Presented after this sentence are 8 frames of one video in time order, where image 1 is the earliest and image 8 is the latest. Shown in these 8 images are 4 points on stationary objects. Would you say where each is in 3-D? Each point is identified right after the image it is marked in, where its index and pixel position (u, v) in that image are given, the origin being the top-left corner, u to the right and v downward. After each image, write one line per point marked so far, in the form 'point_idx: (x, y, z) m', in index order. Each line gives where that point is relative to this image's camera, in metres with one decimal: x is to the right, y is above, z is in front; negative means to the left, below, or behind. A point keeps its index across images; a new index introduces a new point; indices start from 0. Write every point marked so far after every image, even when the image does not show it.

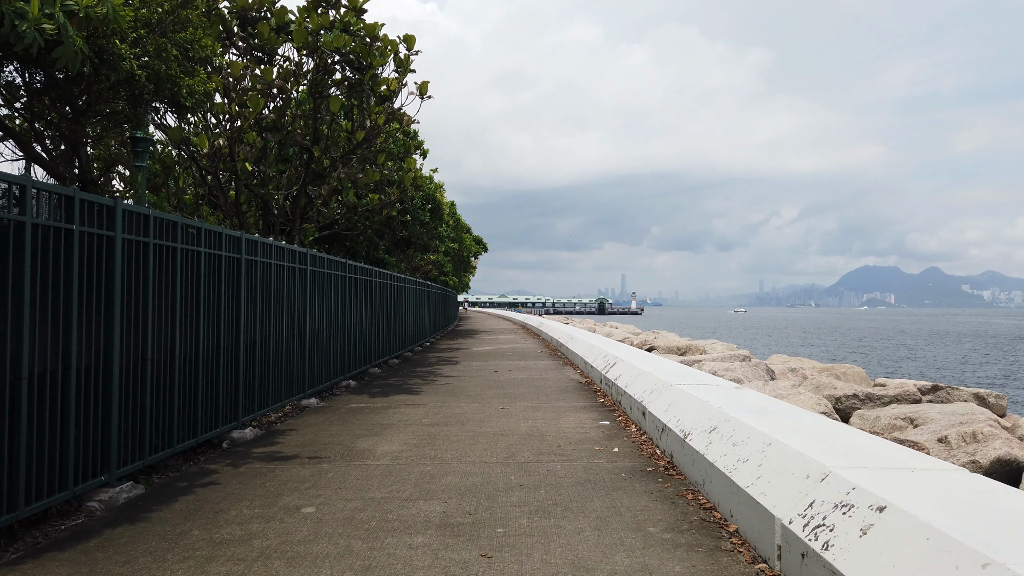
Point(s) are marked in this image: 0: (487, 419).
0: (-0.4, -1.9, +10.7) m
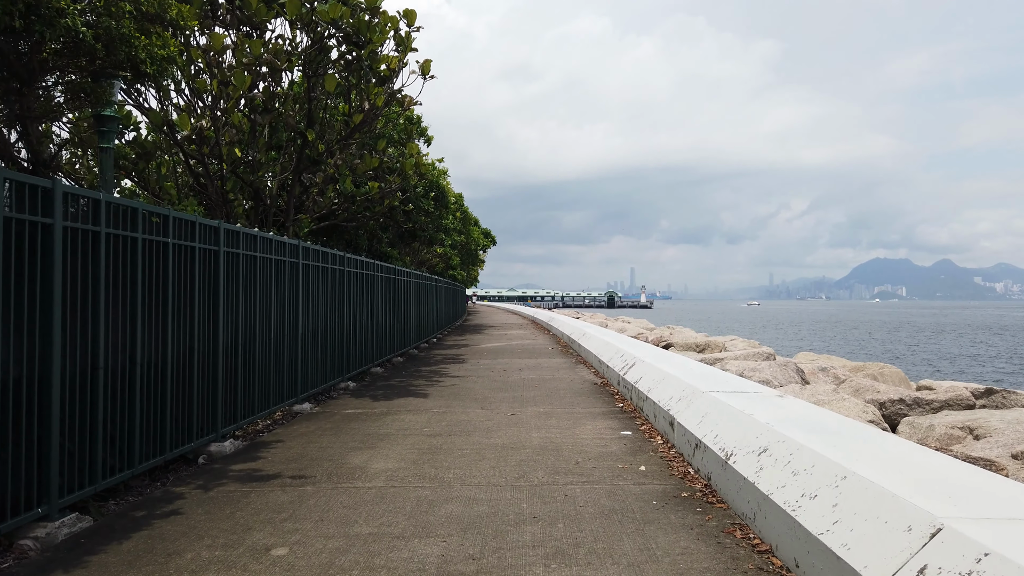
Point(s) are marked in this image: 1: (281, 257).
0: (-0.2, -1.8, +9.7) m
1: (-3.4, +0.5, +10.8) m
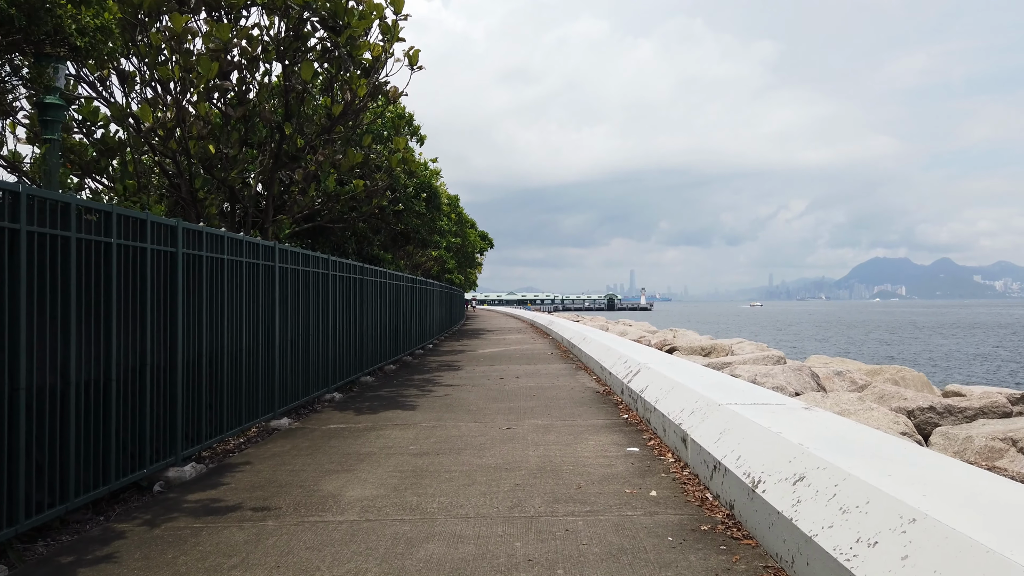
0: (-0.3, -1.9, +8.8) m
1: (-3.5, +0.4, +9.9) m
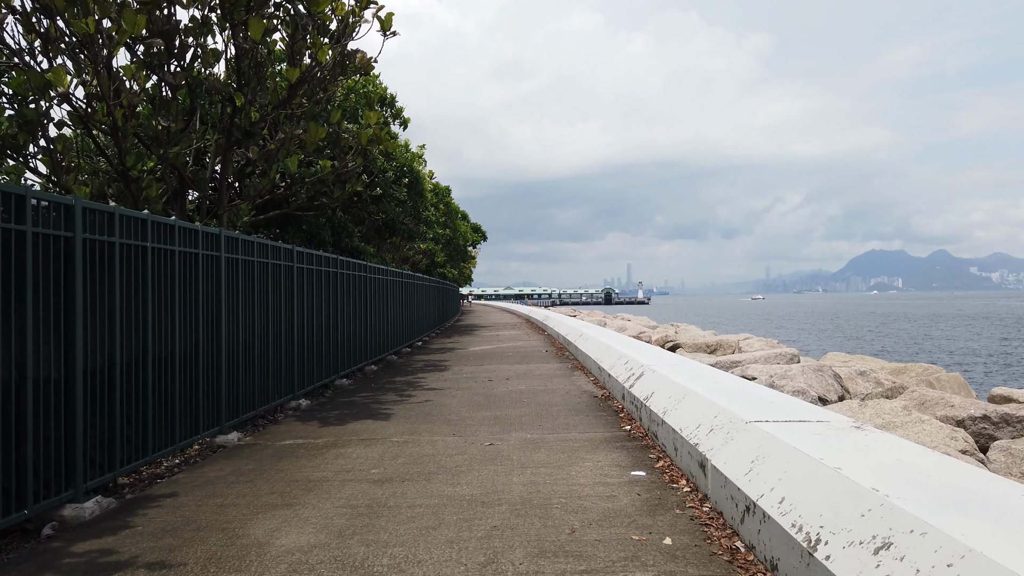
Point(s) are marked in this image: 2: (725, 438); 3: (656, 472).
0: (-0.5, -1.8, +7.4) m
1: (-3.7, +0.4, +8.4) m
2: (+1.7, -1.2, +6.0) m
3: (+1.3, -1.7, +6.9) m
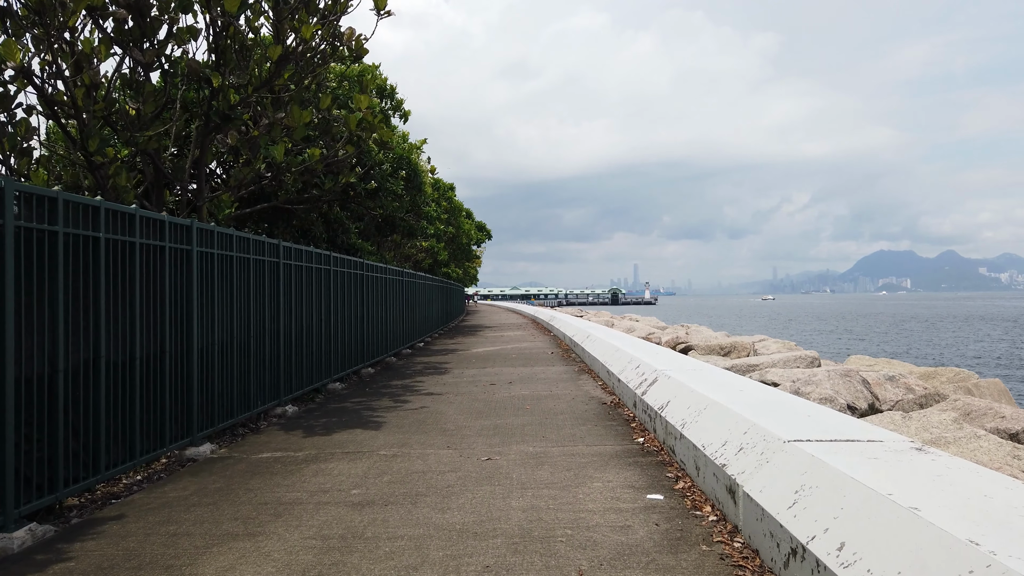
0: (-0.5, -1.8, +6.5) m
1: (-3.7, +0.5, +7.6) m
2: (+1.7, -1.2, +5.1) m
3: (+1.3, -1.7, +6.0) m
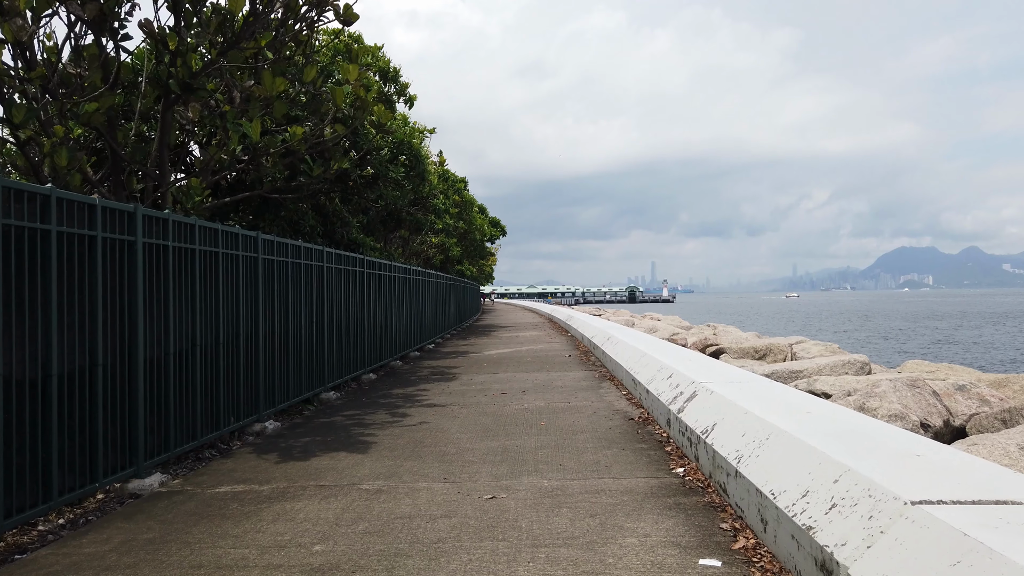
0: (-0.4, -1.7, +5.1) m
1: (-3.6, +0.5, +6.2) m
2: (+1.7, -1.2, +3.6) m
3: (+1.4, -1.7, +4.5) m
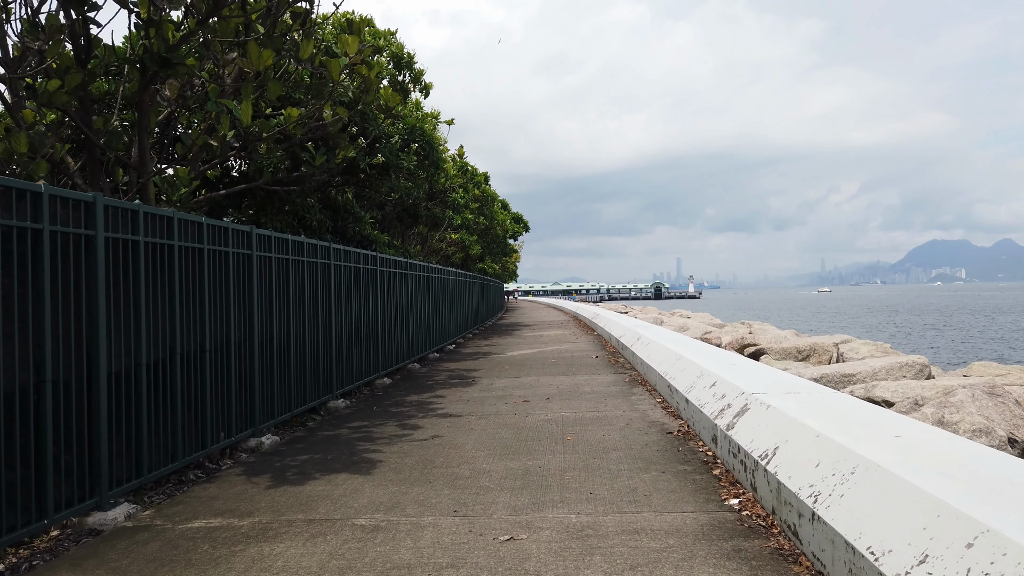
0: (-0.3, -1.7, +4.0) m
1: (-3.5, +0.5, +5.3) m
2: (+1.8, -1.2, +2.5) m
3: (+1.5, -1.6, +3.4) m
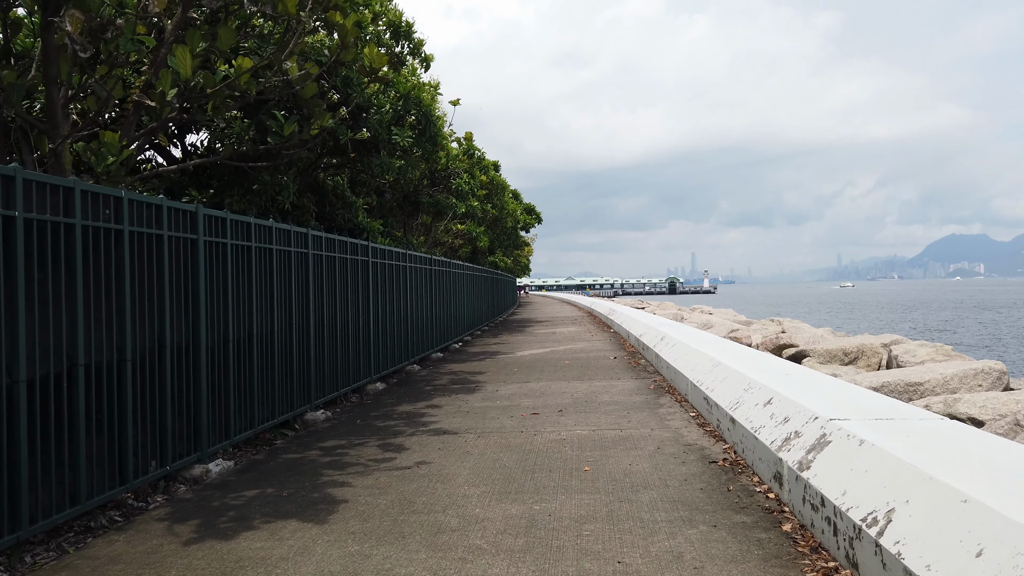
0: (-0.3, -1.7, +2.4) m
1: (-3.5, +0.5, +3.6) m
2: (+1.7, -1.1, +0.8) m
3: (+1.4, -1.6, +1.7) m
